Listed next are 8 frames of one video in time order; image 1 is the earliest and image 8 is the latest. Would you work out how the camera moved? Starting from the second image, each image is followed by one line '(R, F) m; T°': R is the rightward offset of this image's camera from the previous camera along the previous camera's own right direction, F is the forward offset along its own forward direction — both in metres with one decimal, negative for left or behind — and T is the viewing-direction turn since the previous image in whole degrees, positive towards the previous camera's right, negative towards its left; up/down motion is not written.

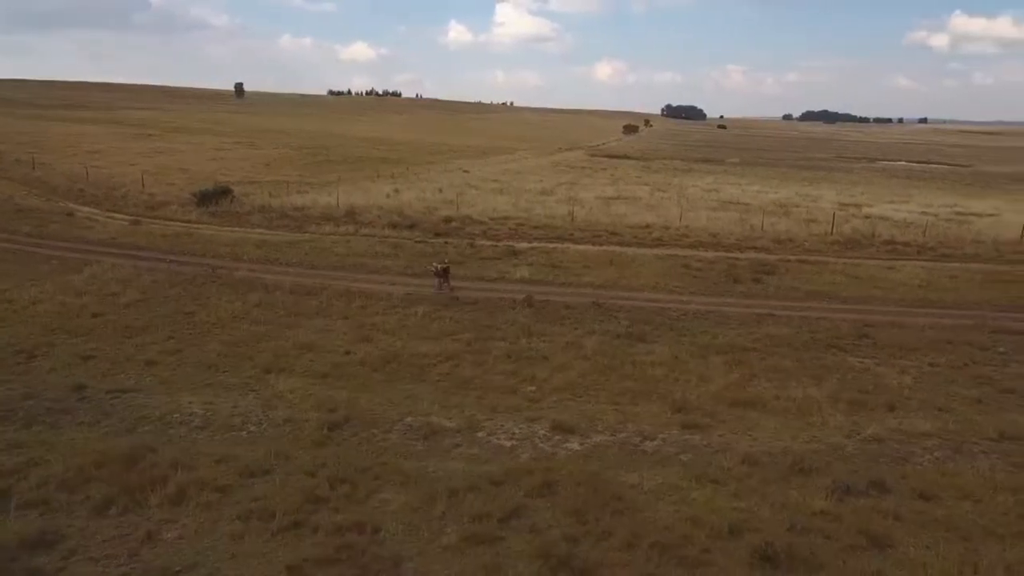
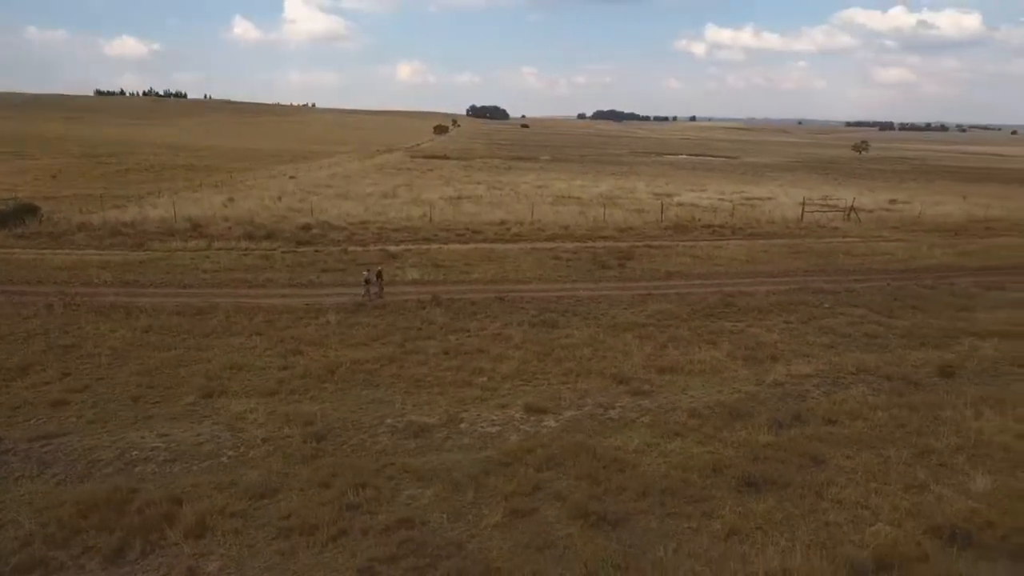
(-3.1, -0.4) m; +16°
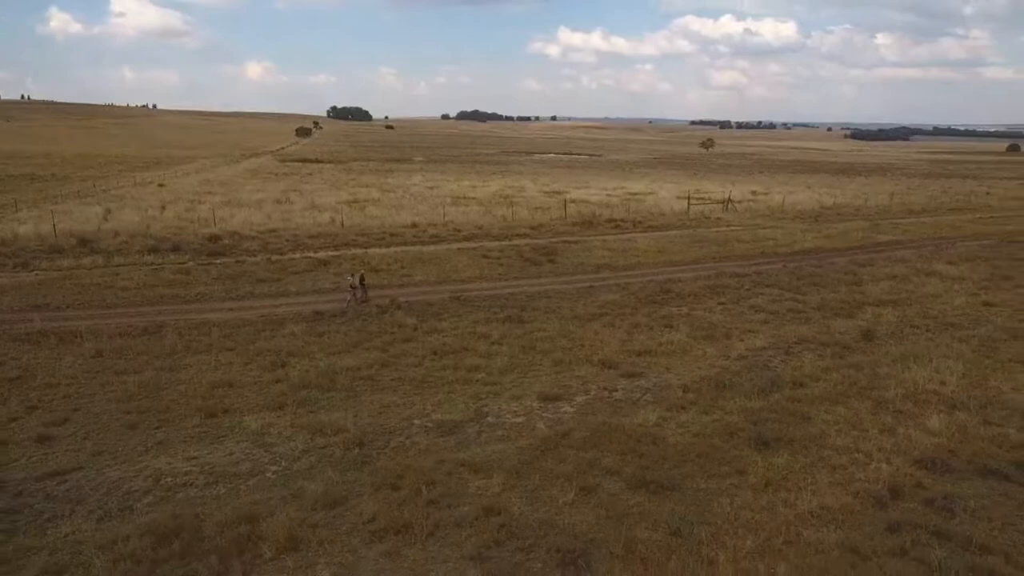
(-3.1, -0.3) m; +11°
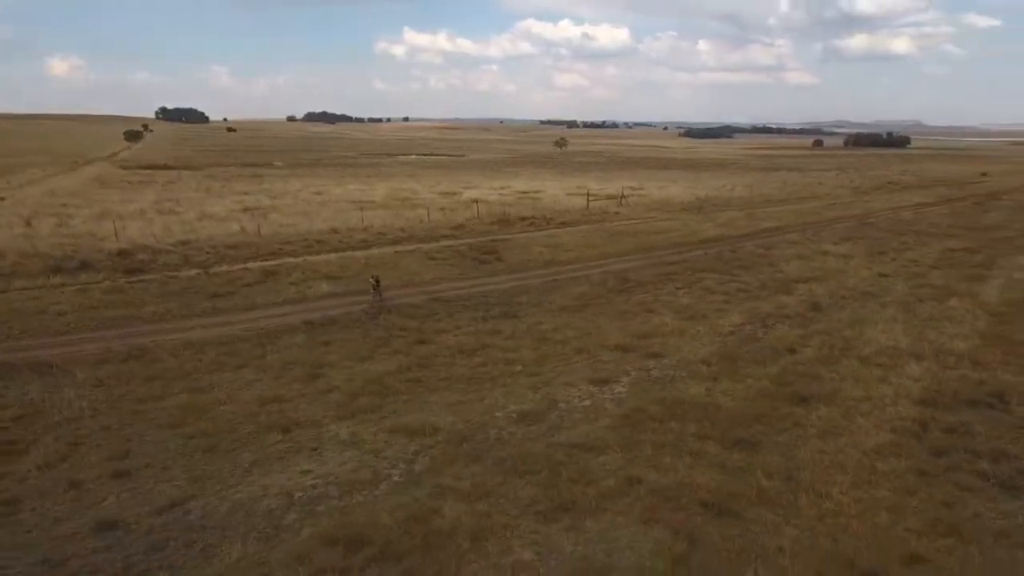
(-4.6, -0.3) m; +12°
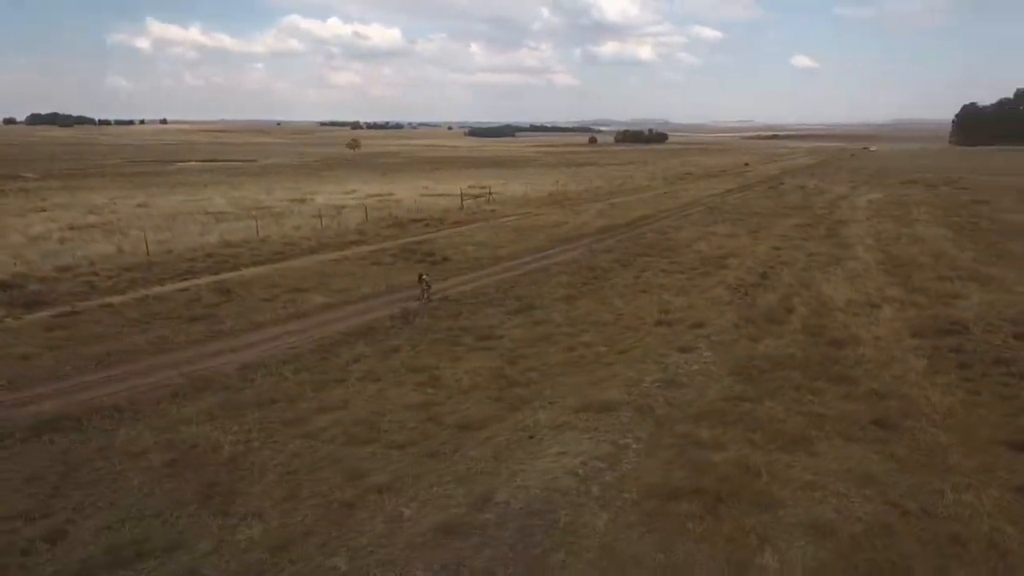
(-8.1, -0.1) m; +18°
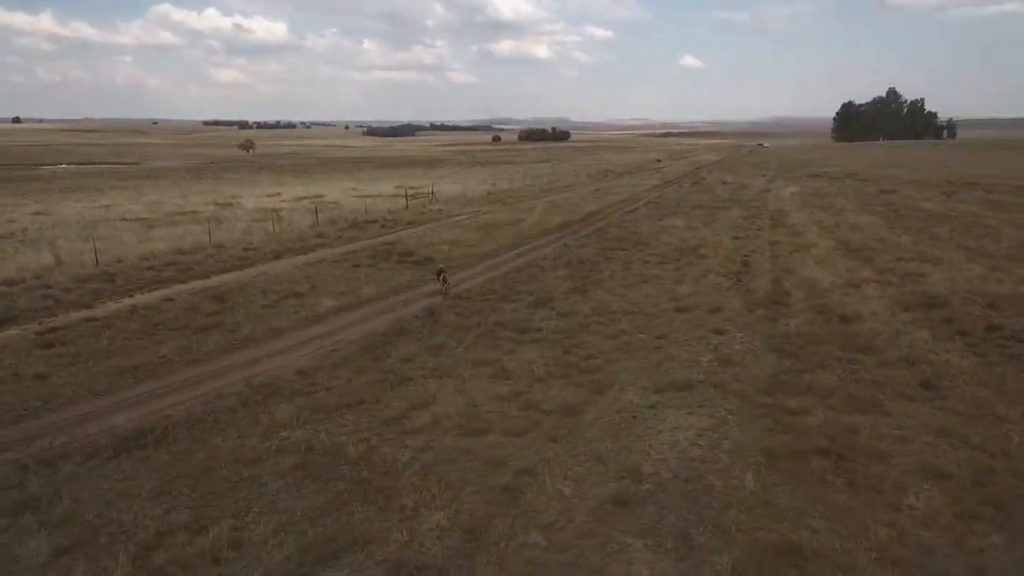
(-4.2, -0.4) m; +8°
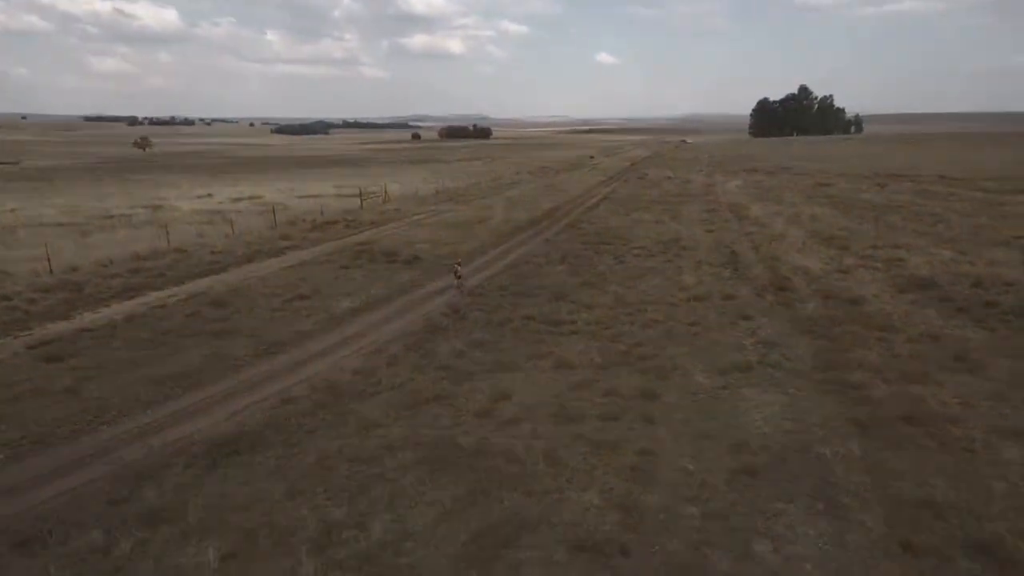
(-3.7, -0.2) m; +7°
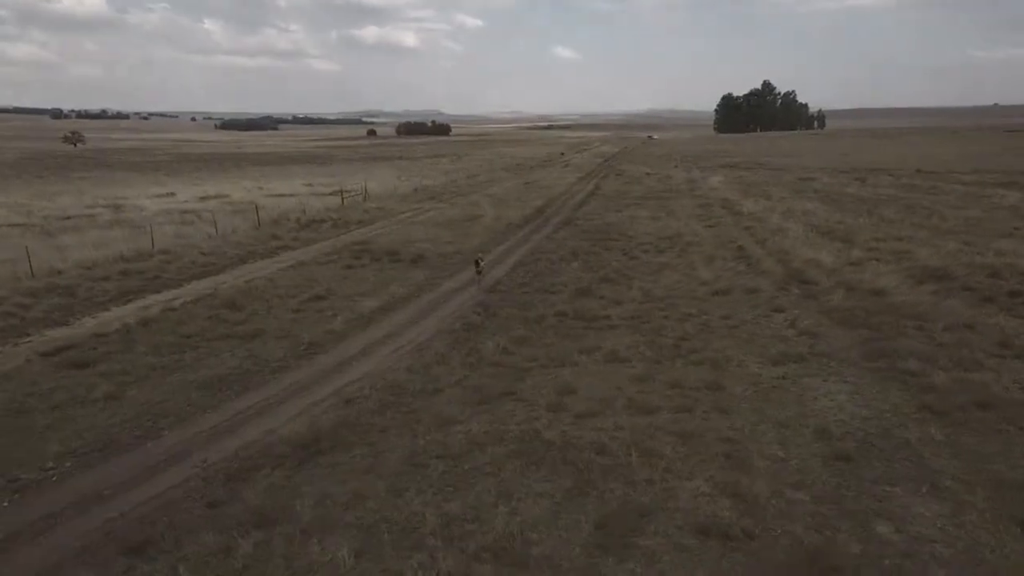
(-2.5, +0.1) m; +3°
